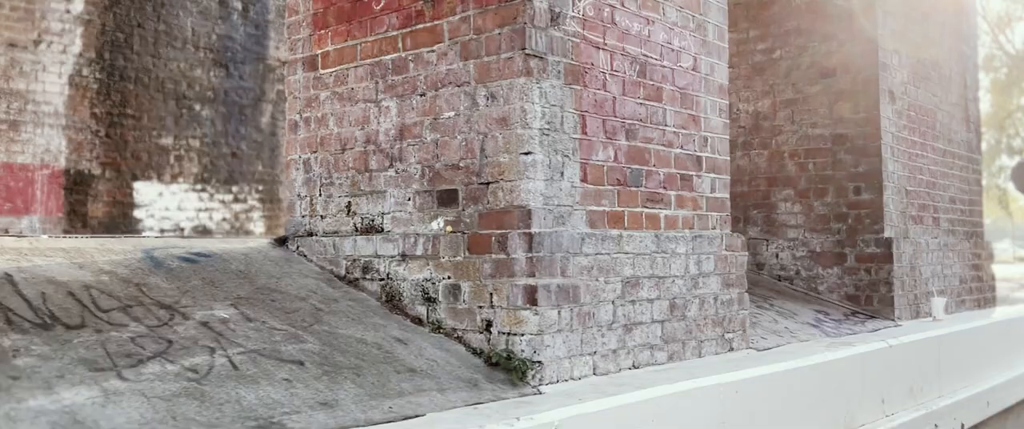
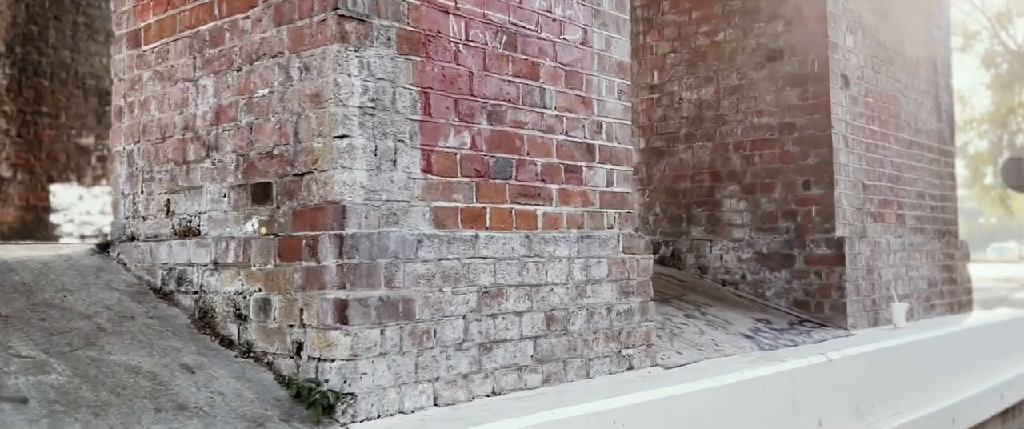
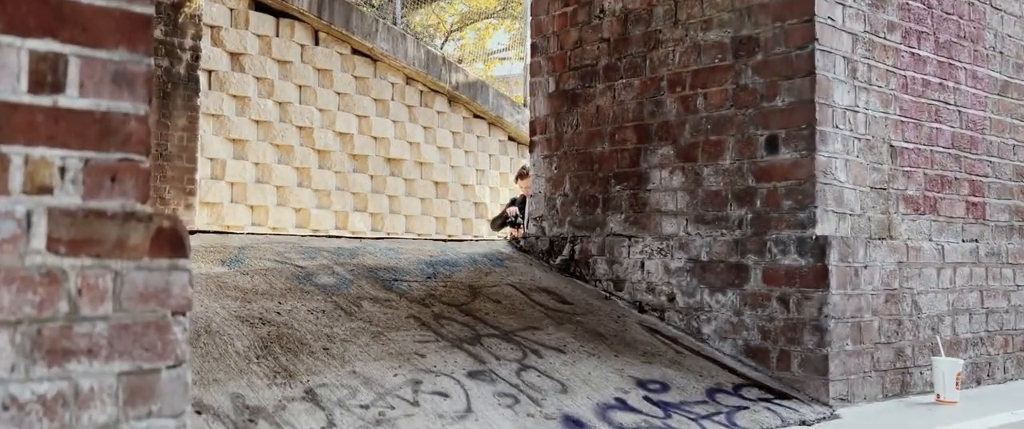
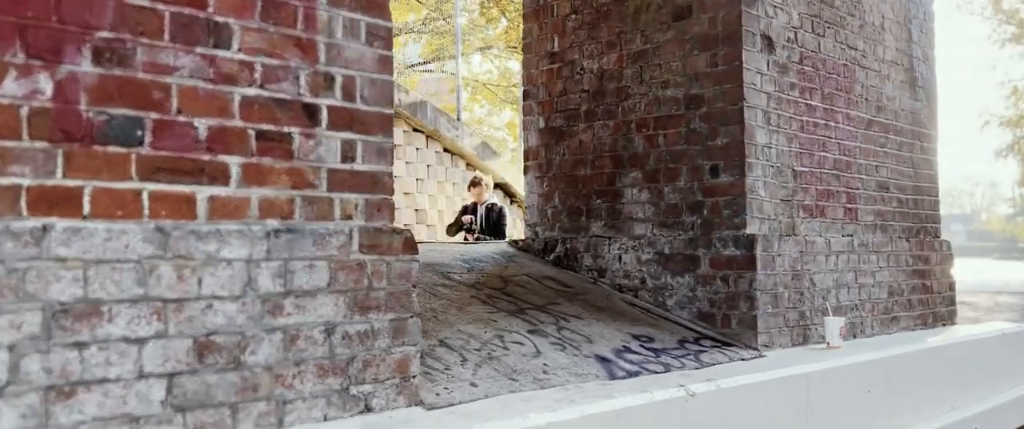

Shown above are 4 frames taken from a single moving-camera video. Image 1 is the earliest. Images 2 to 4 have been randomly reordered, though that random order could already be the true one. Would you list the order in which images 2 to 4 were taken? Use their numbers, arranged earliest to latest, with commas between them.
2, 4, 3
